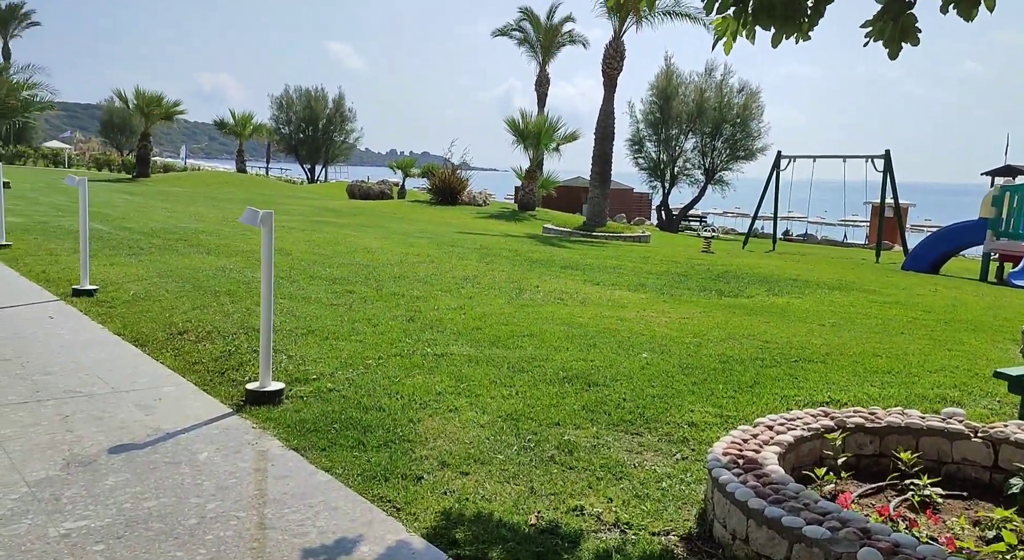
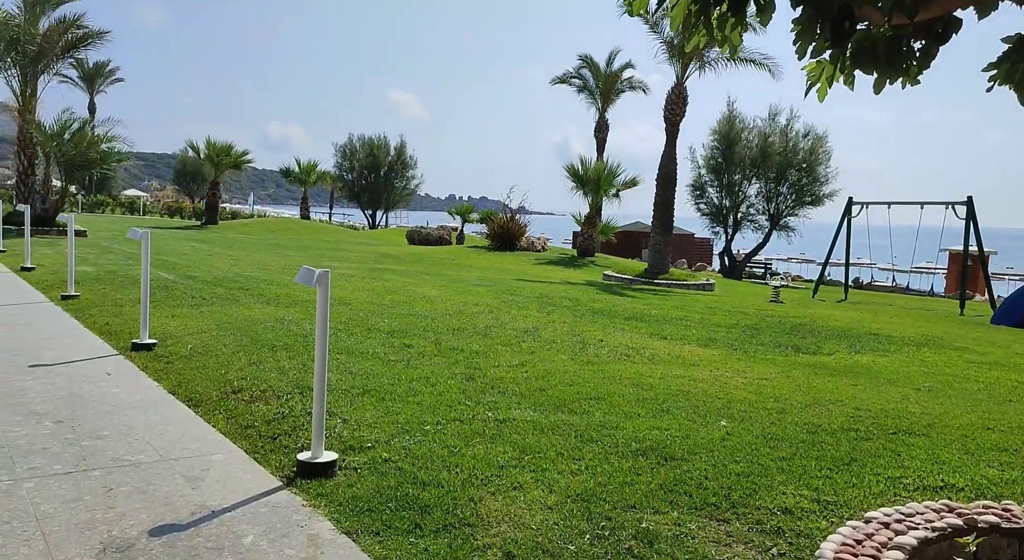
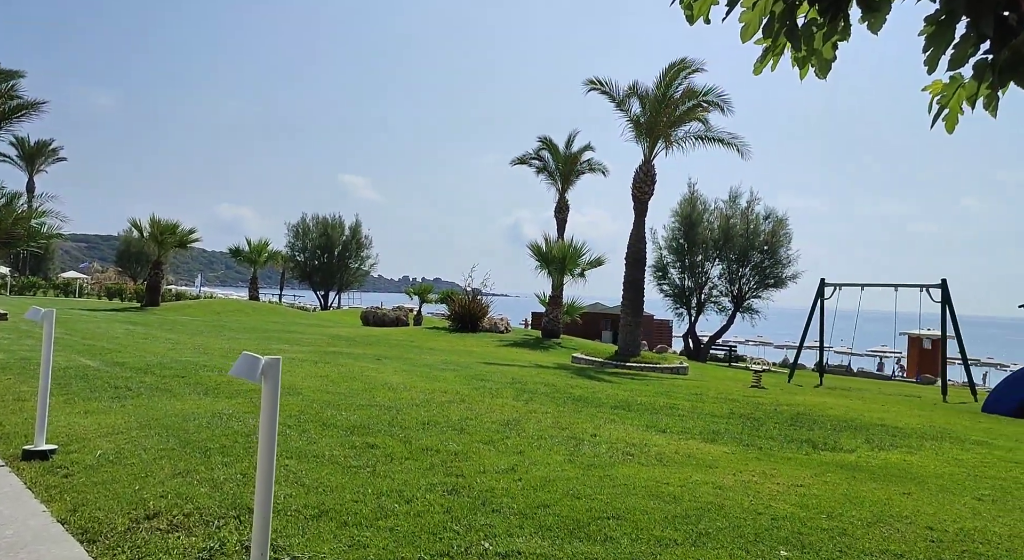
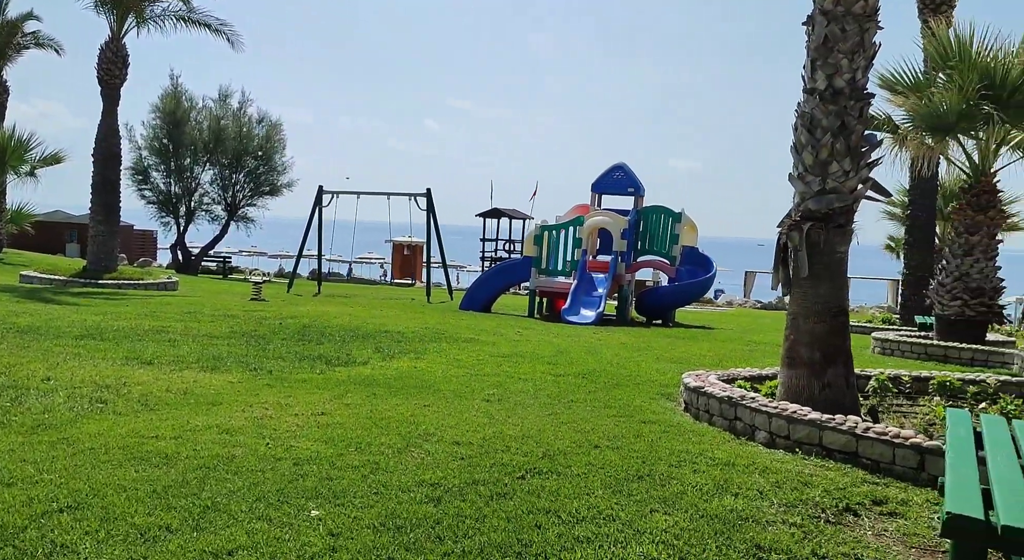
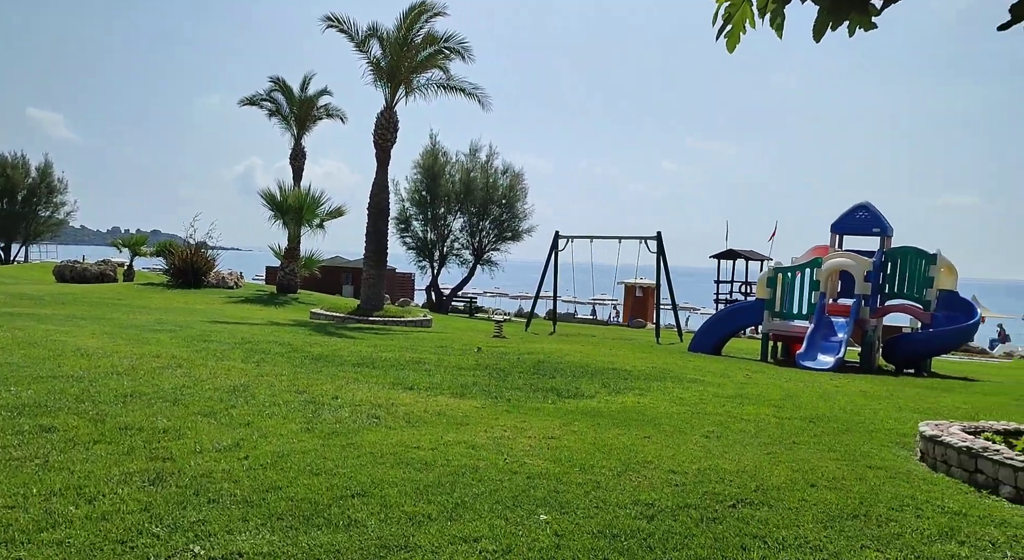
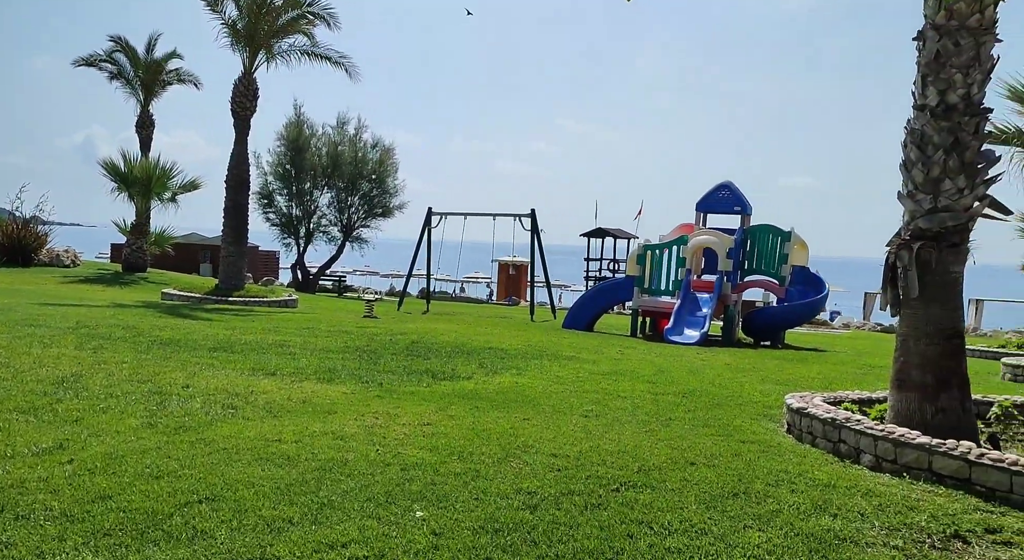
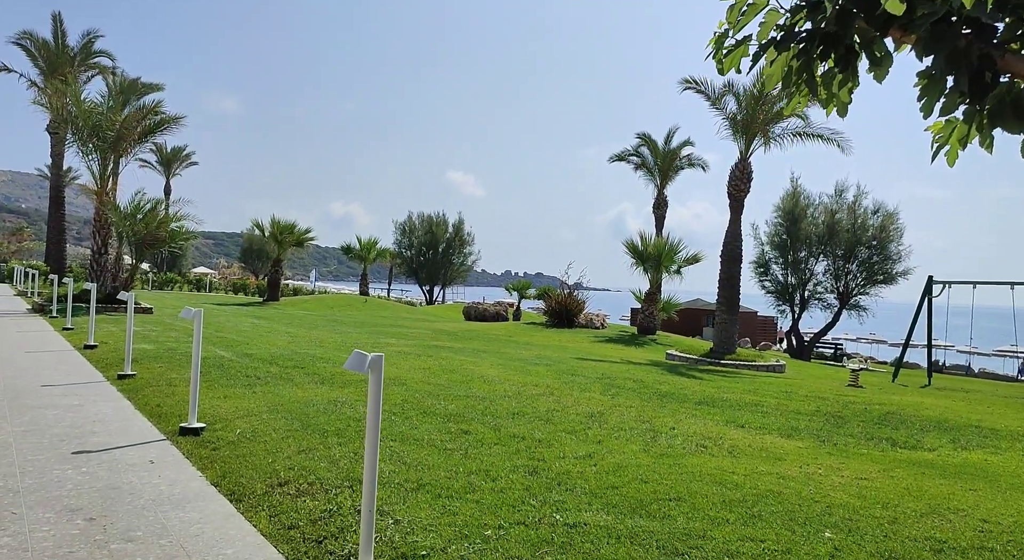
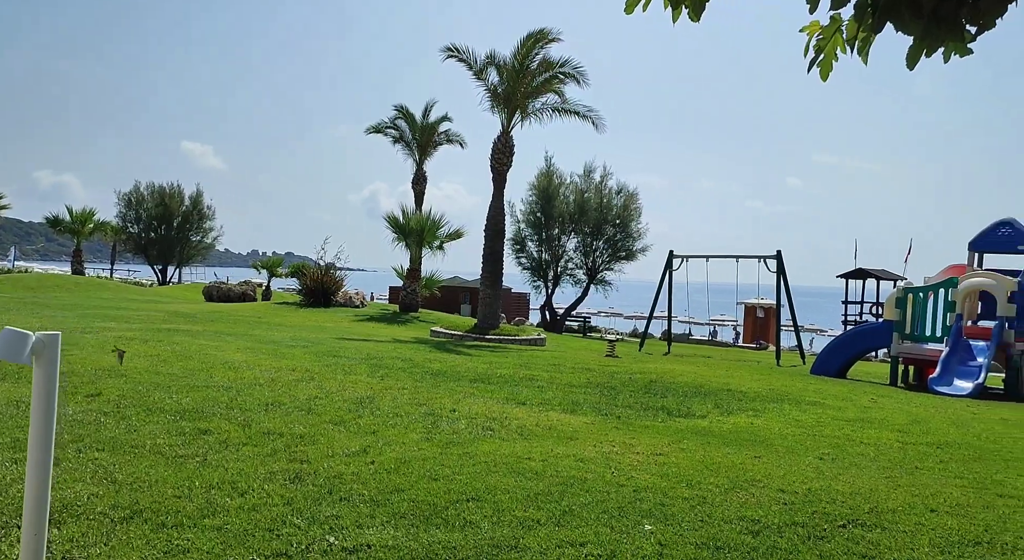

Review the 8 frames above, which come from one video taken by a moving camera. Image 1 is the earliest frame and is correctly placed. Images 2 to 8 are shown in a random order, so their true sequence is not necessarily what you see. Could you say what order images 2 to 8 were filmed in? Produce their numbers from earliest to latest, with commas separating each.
2, 7, 3, 8, 5, 6, 4
